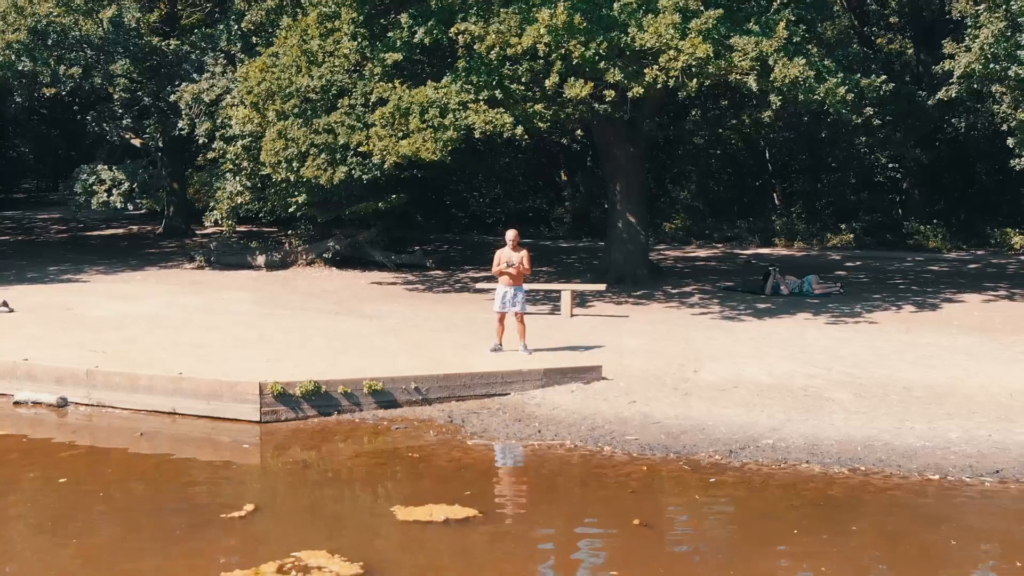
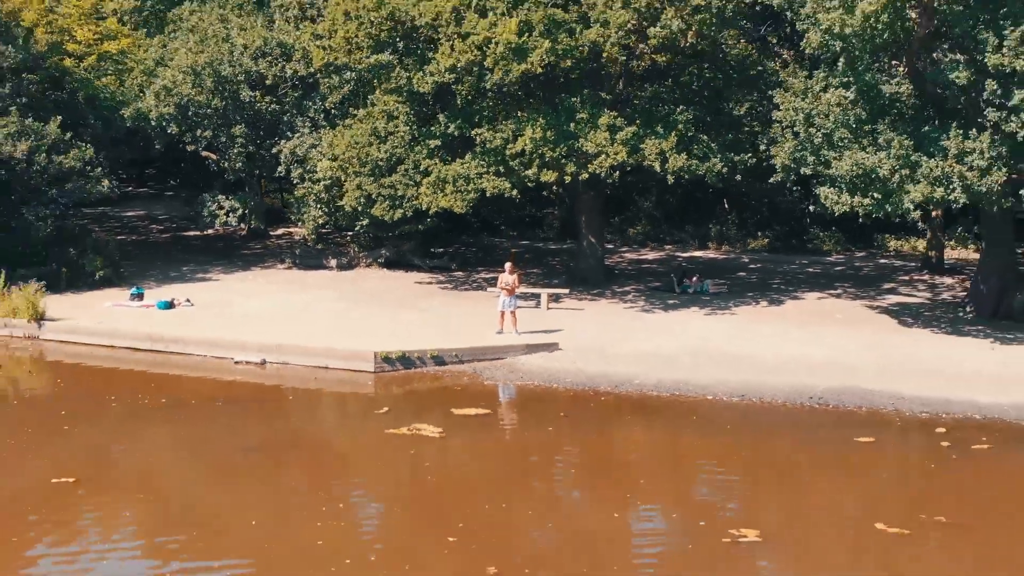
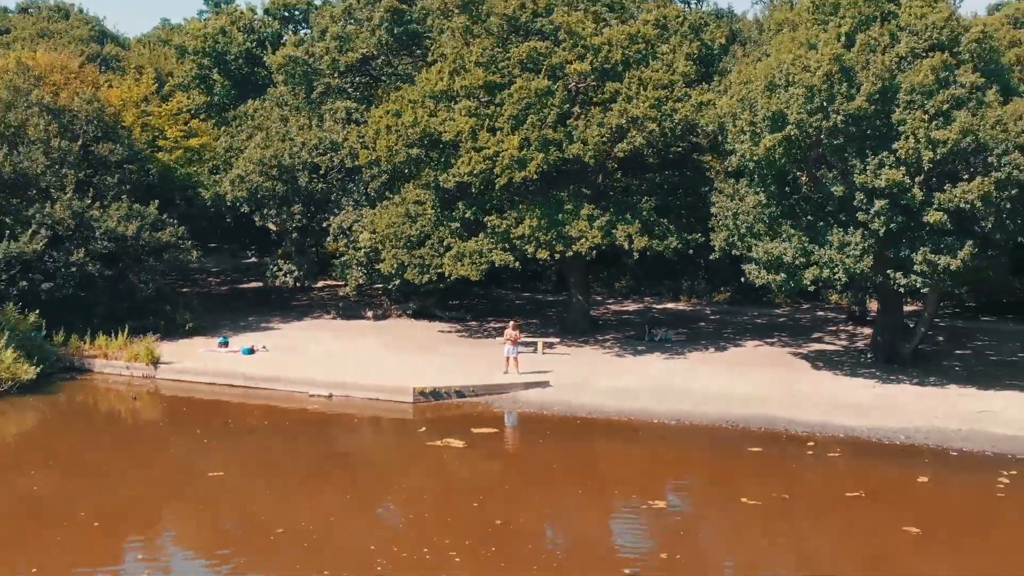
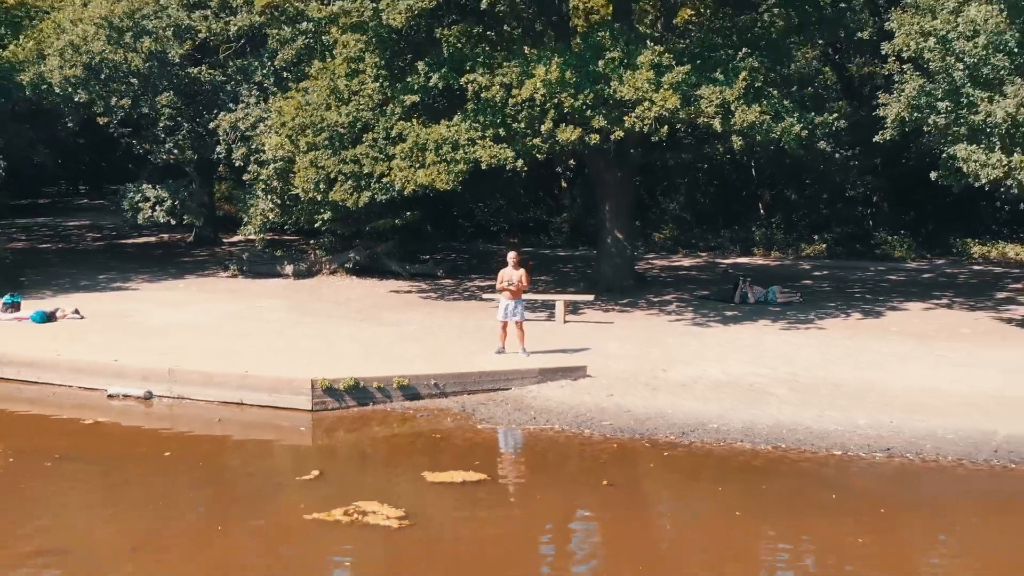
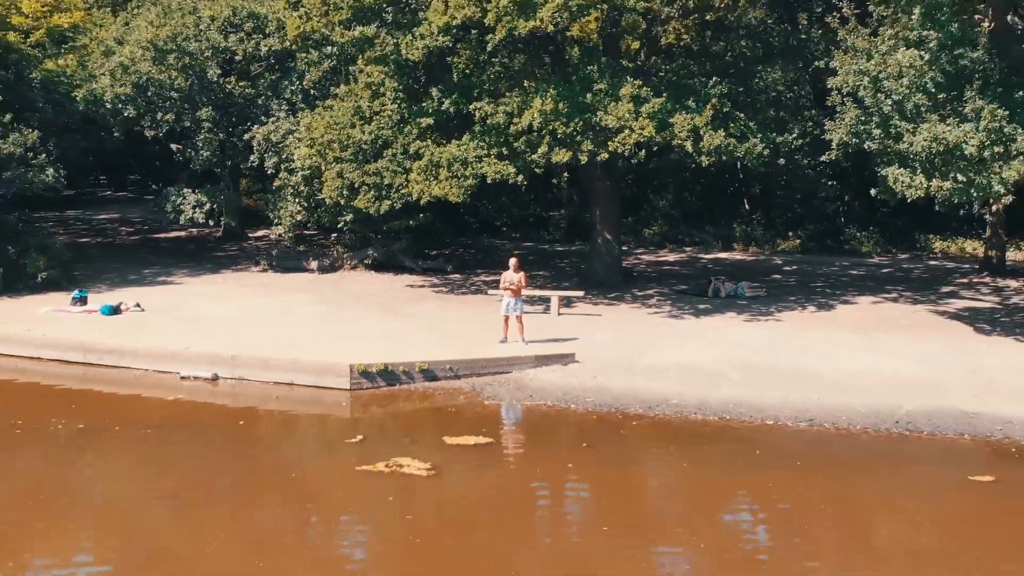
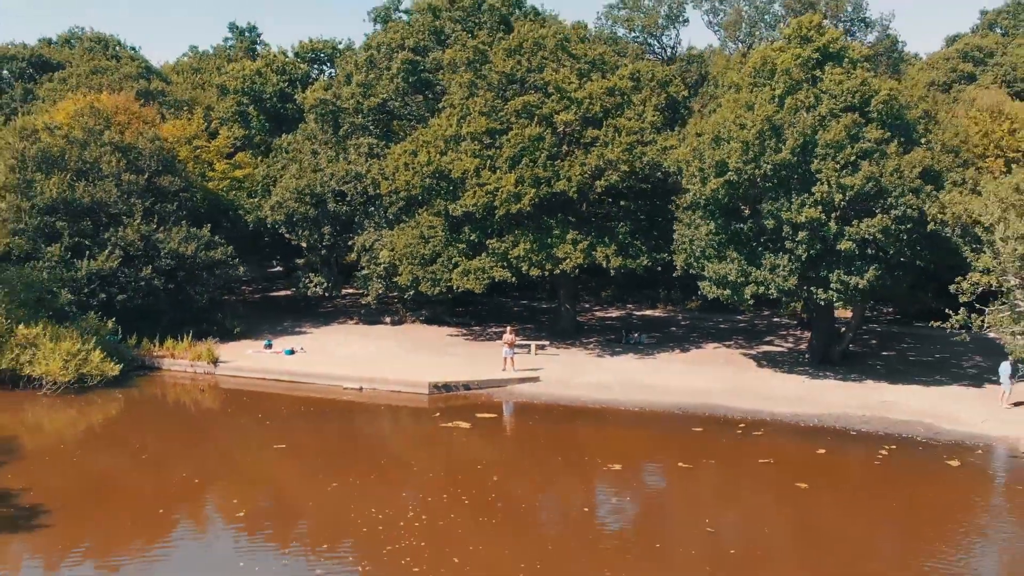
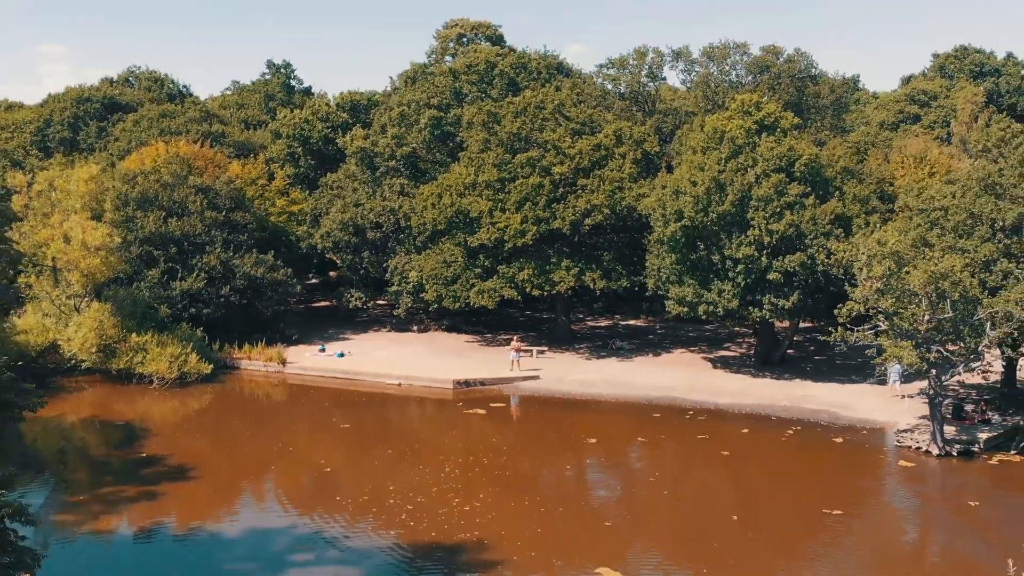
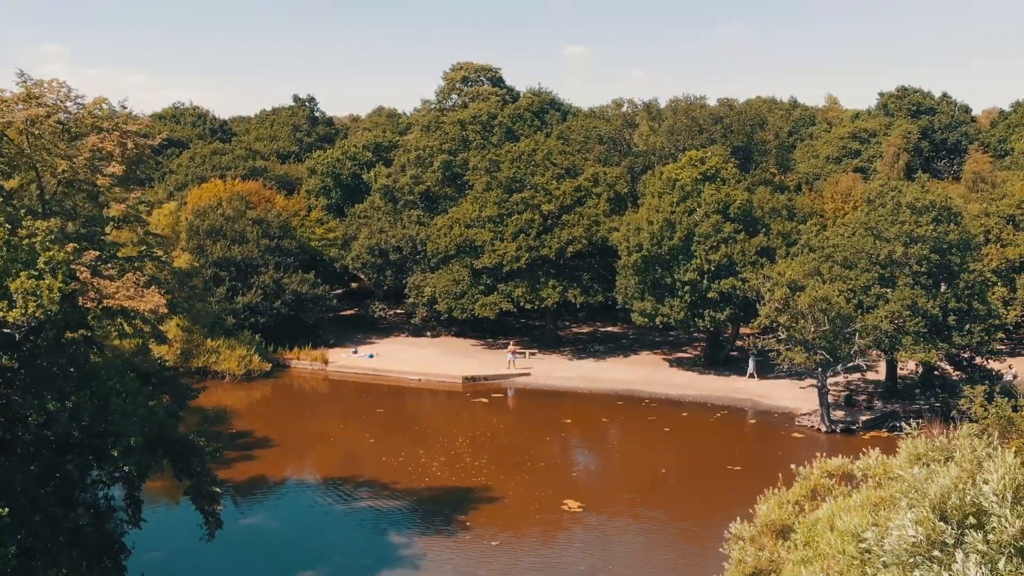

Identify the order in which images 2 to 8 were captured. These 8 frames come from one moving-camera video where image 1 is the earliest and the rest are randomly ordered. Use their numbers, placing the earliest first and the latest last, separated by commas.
4, 5, 2, 3, 6, 7, 8
